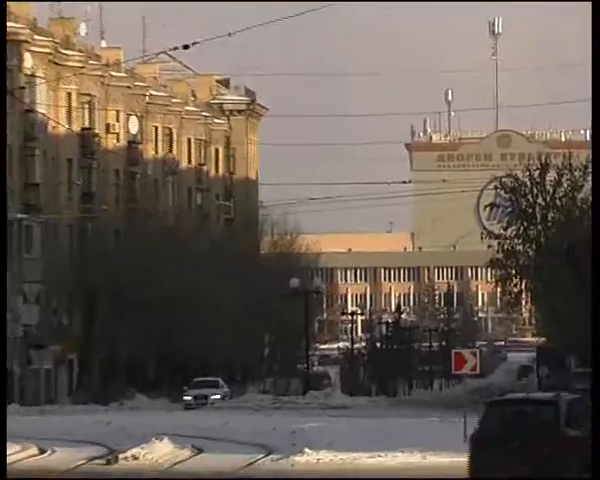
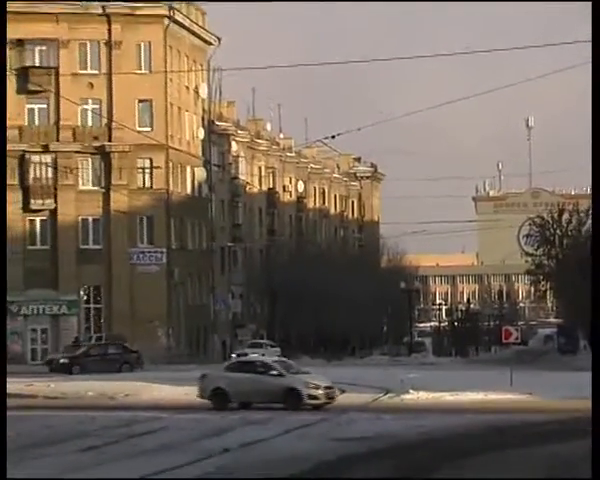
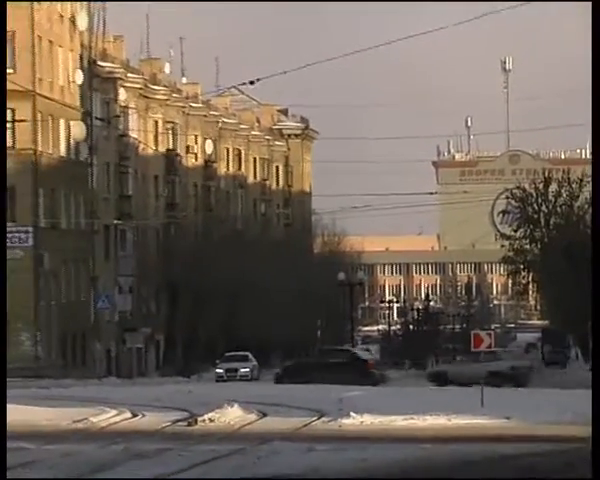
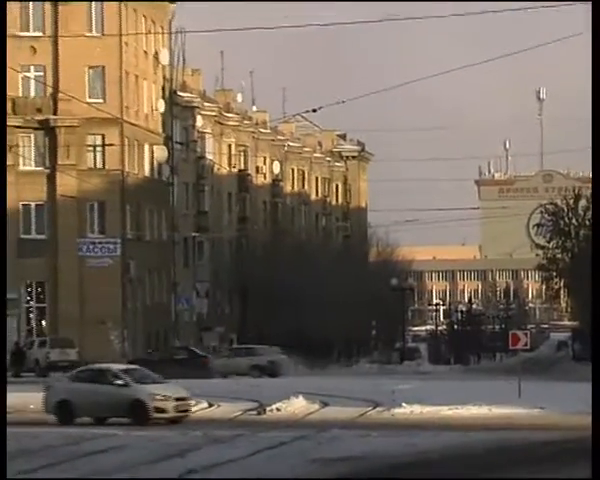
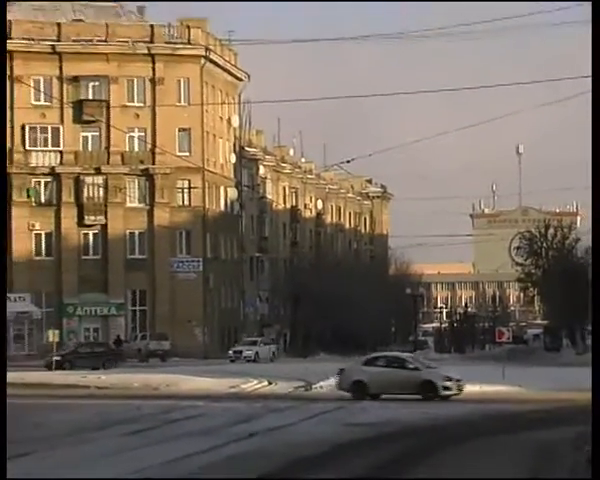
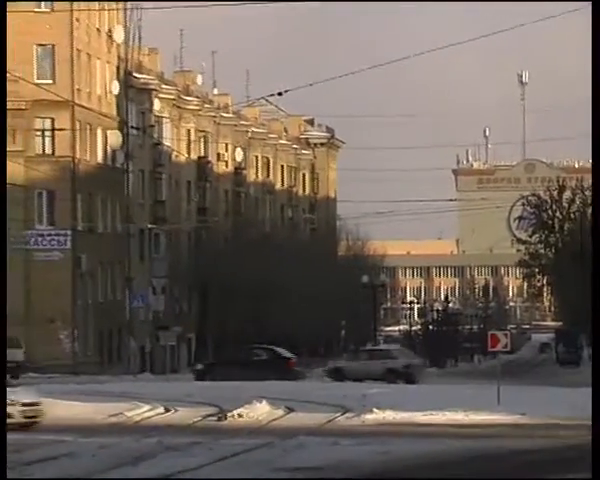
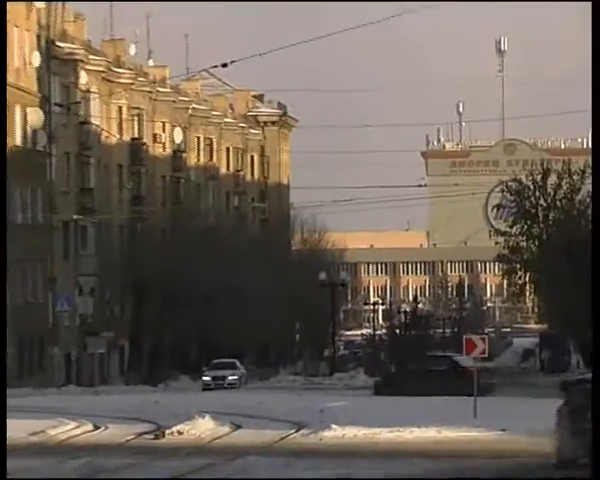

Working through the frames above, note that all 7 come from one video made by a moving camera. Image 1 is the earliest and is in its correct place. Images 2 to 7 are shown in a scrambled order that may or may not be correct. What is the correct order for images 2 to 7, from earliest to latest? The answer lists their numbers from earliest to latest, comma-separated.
7, 3, 6, 4, 2, 5
